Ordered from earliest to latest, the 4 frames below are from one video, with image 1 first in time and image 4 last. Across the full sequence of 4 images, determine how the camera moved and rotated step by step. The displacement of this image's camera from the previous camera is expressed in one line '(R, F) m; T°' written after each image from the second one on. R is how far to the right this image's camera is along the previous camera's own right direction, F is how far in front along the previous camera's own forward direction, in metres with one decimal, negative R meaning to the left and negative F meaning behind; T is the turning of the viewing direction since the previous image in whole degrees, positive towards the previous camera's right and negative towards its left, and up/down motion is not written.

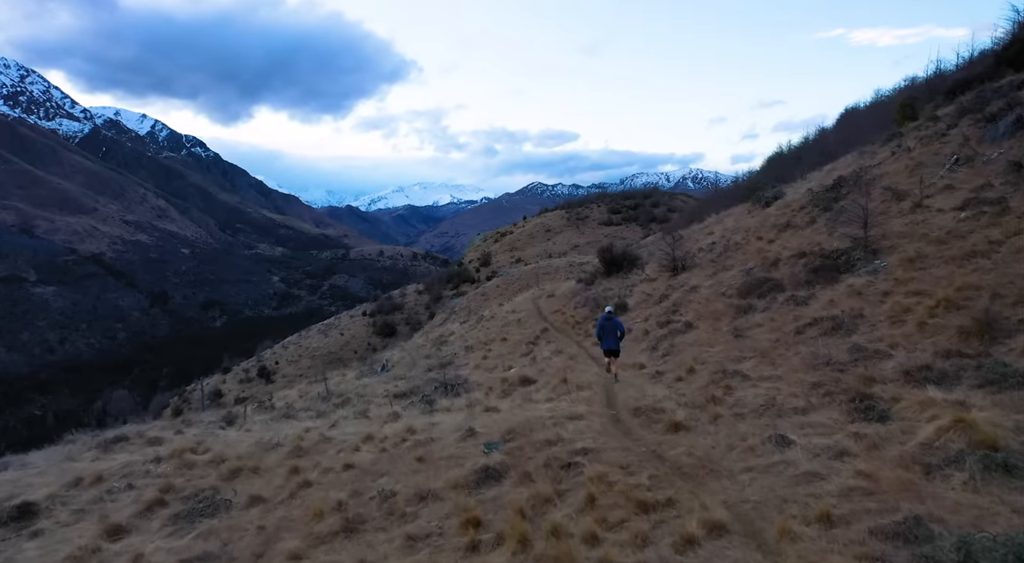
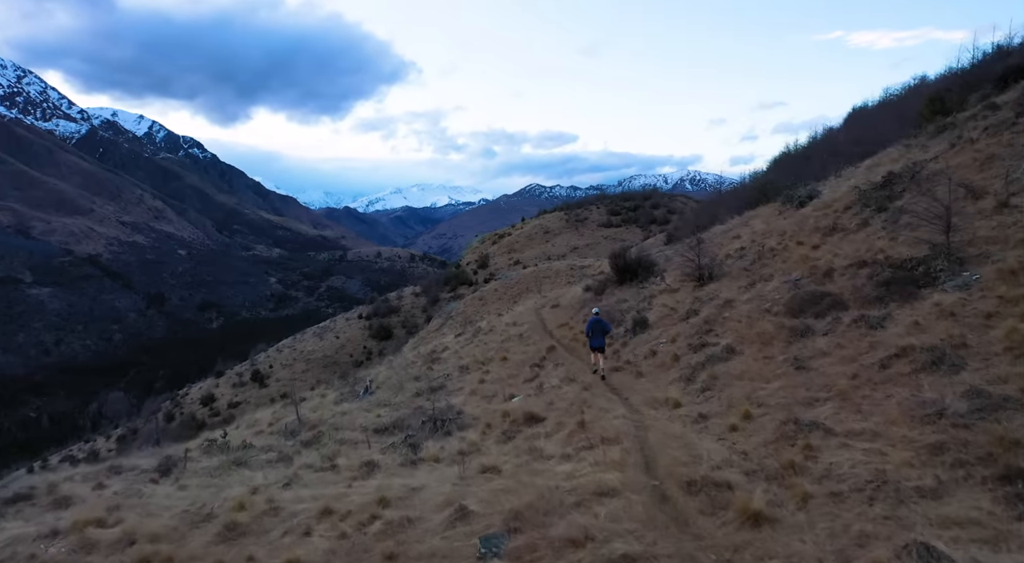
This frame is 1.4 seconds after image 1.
(-0.1, +2.8) m; 0°
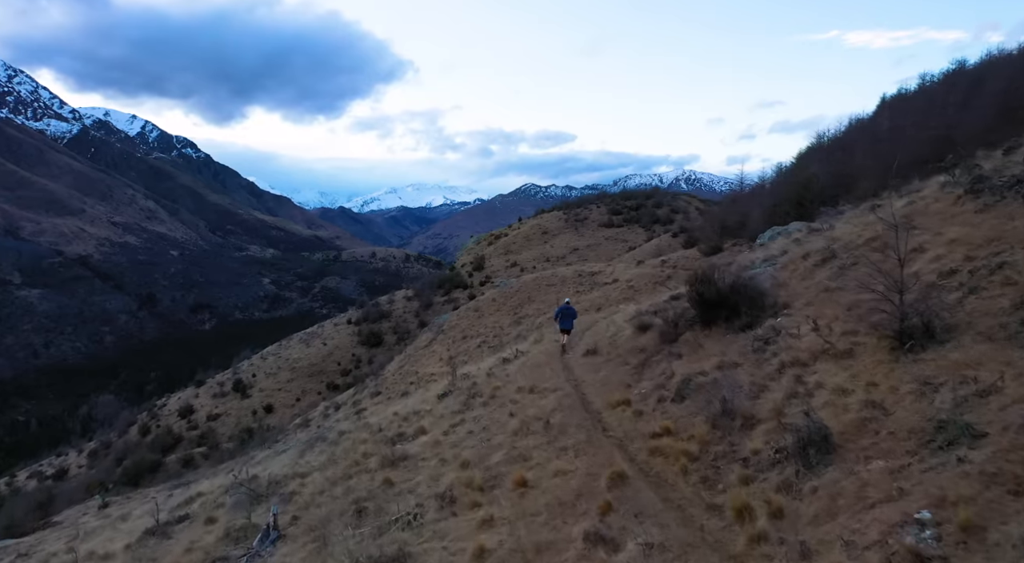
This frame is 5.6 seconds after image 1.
(-0.4, +9.3) m; 0°
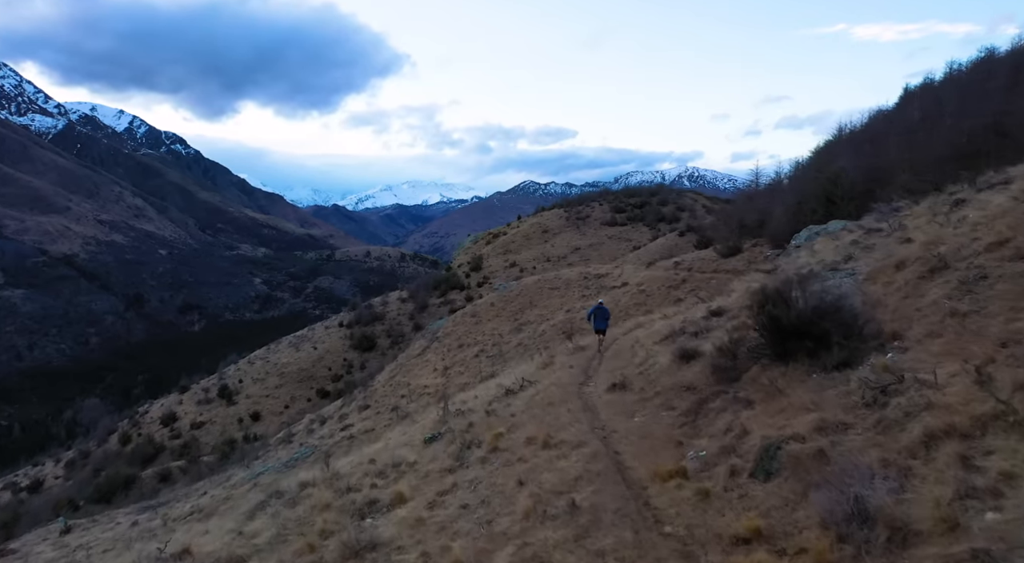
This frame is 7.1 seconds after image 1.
(-0.2, +3.6) m; 0°
